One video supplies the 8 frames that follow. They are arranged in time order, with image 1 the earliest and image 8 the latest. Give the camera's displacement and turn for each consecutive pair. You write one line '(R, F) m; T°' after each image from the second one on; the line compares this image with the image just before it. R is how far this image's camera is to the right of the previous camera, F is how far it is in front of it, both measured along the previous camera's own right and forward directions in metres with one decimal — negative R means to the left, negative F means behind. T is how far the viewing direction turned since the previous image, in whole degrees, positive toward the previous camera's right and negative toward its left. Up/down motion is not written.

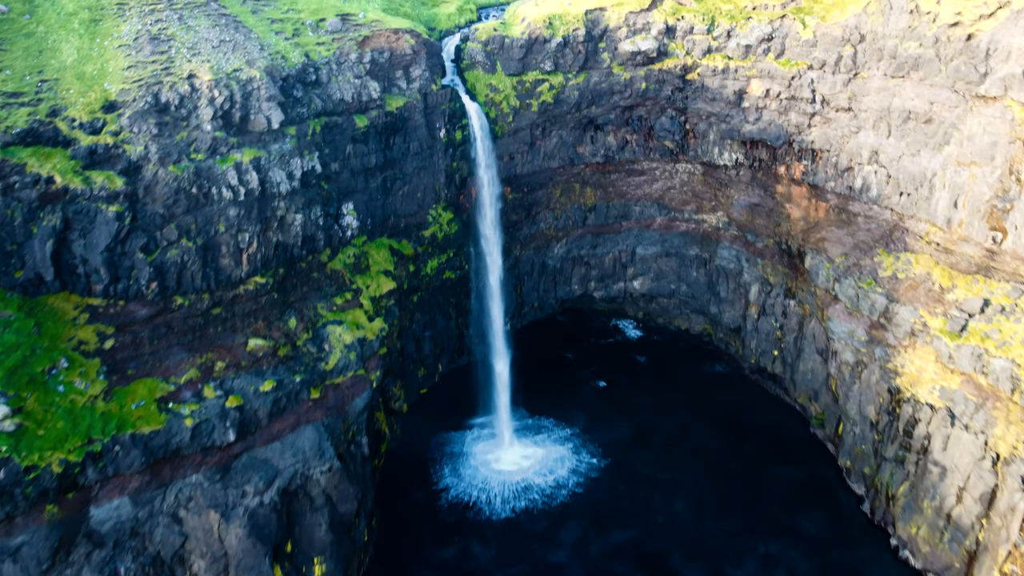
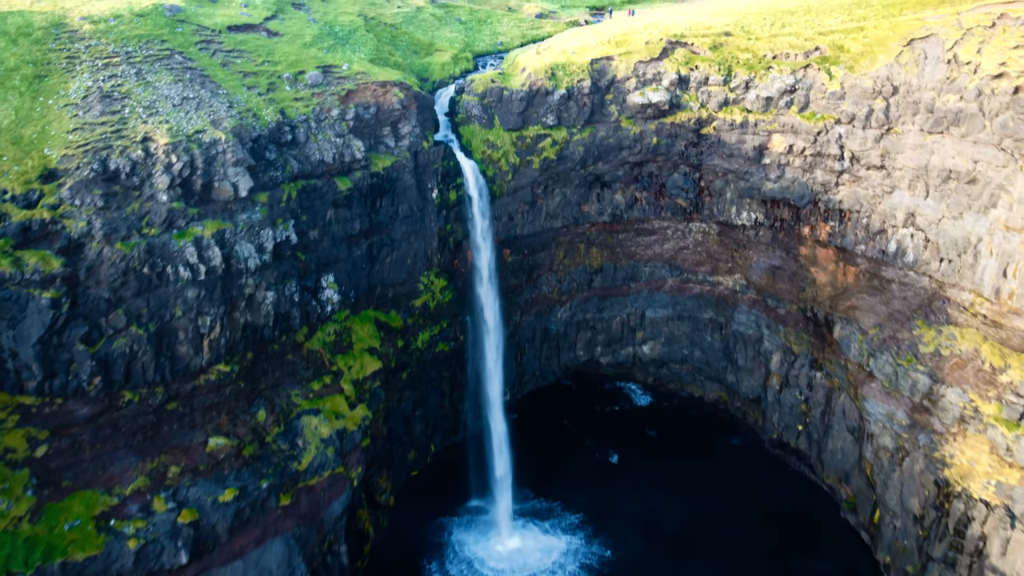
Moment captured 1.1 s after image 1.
(0.0, +3.9) m; 0°
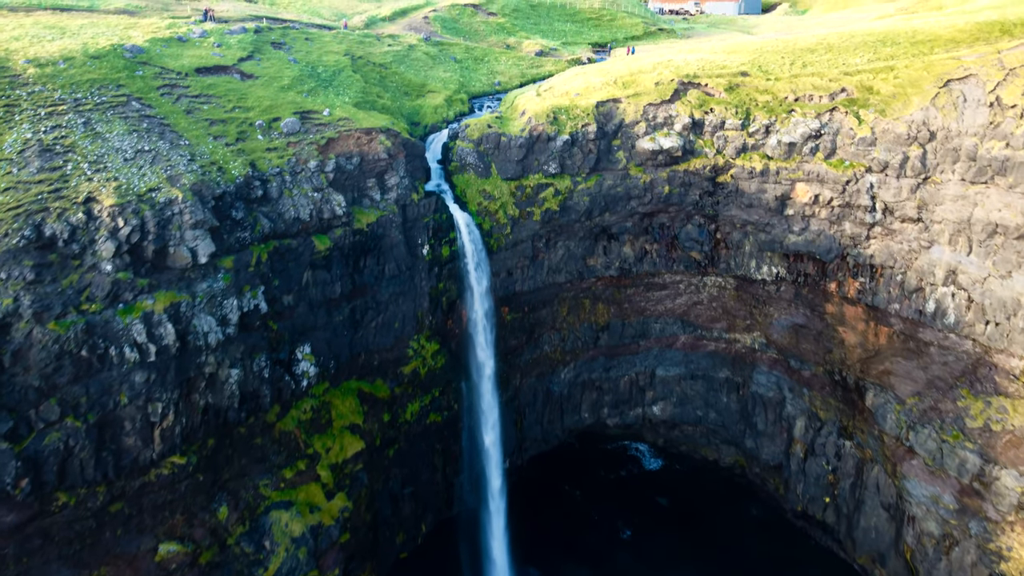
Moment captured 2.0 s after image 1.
(0.0, +3.6) m; 0°
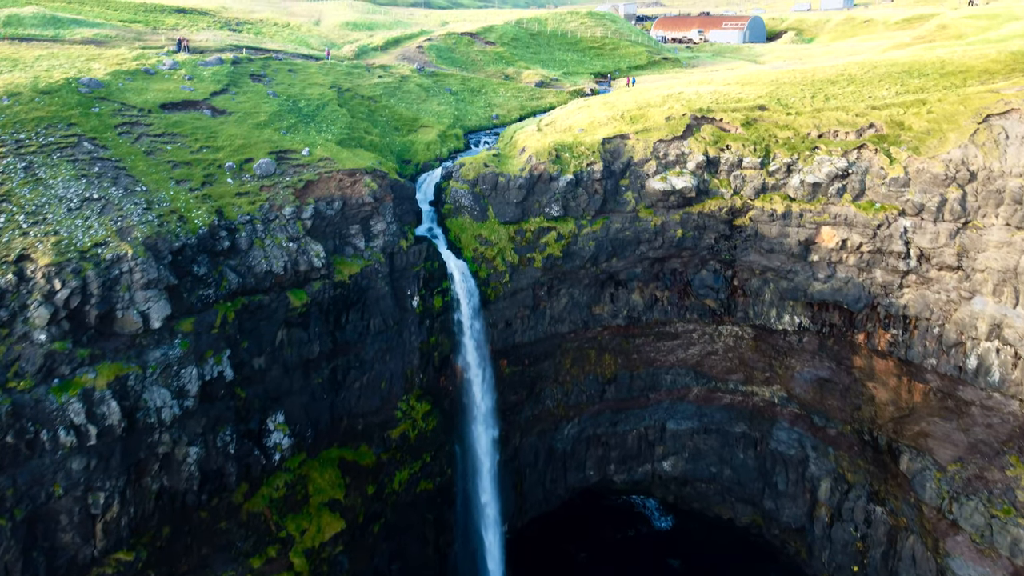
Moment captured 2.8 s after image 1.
(0.0, +3.1) m; 0°
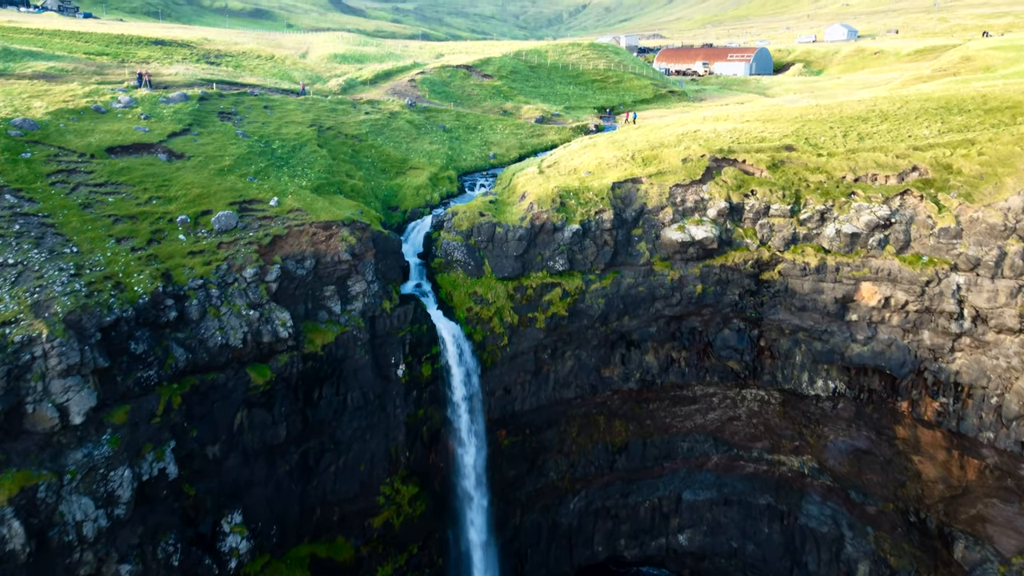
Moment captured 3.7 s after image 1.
(0.0, +3.7) m; 0°
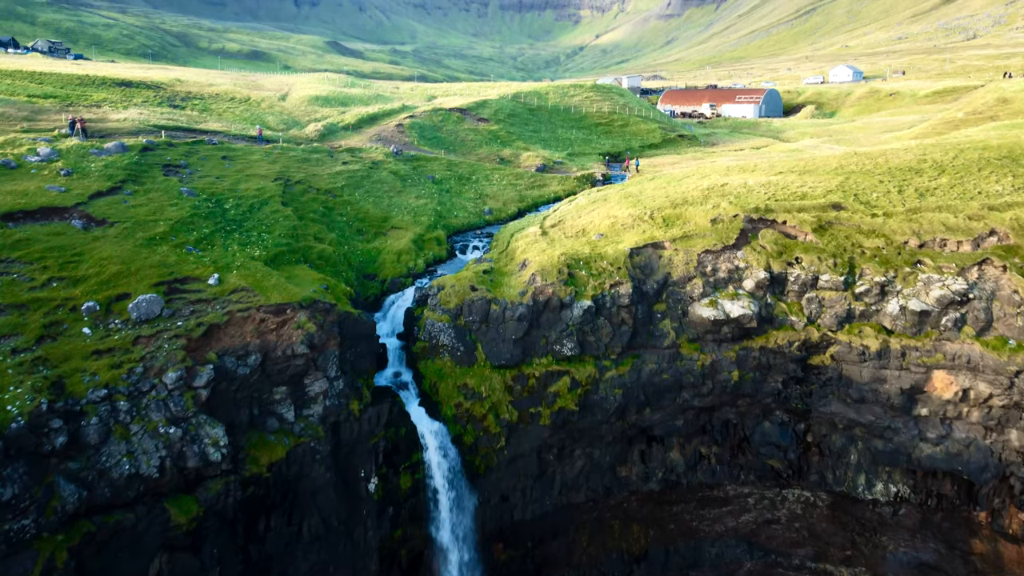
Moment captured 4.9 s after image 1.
(0.0, +4.9) m; 0°
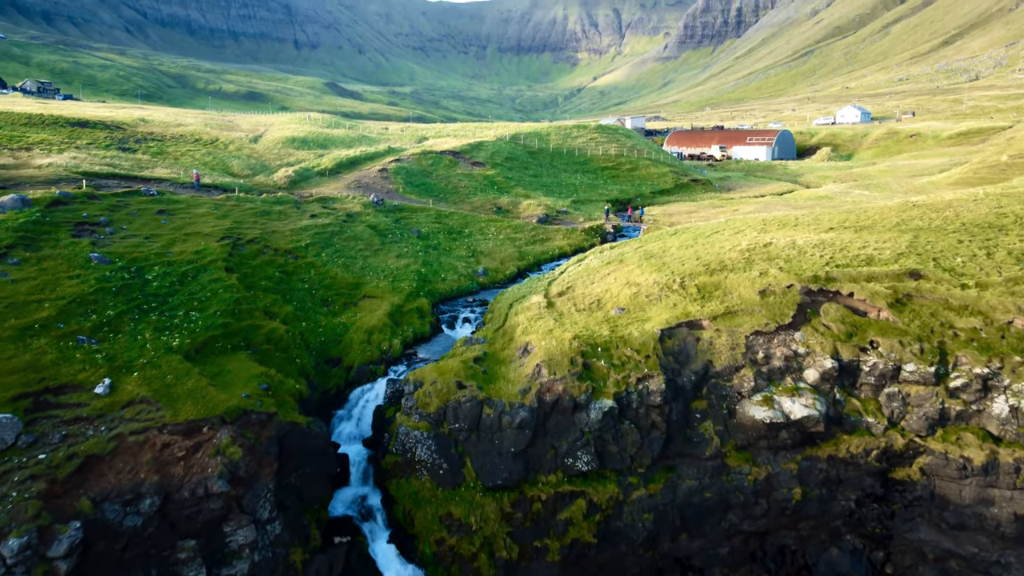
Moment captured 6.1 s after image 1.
(0.0, +5.2) m; 0°
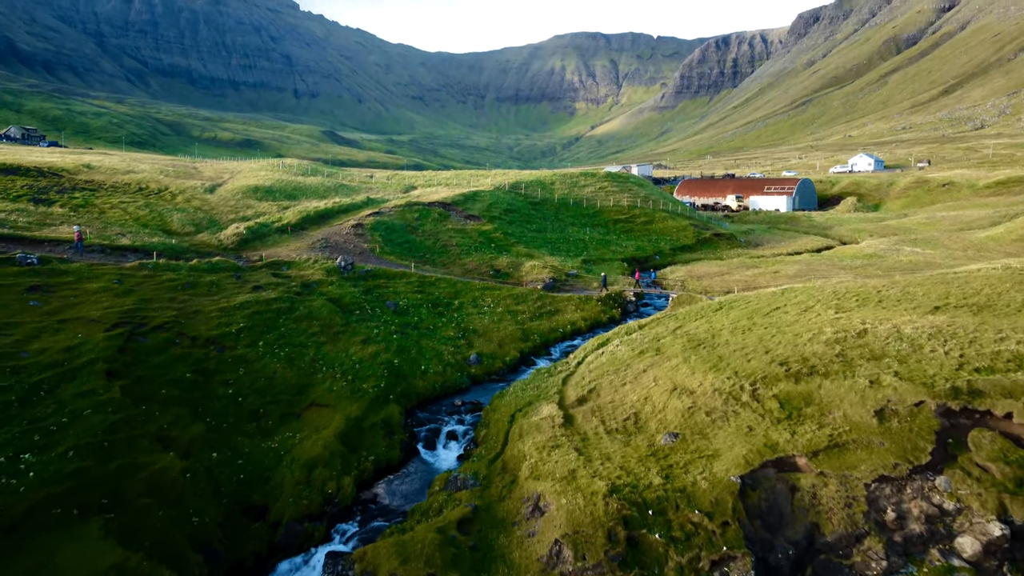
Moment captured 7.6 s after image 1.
(-0.1, +6.4) m; 0°
